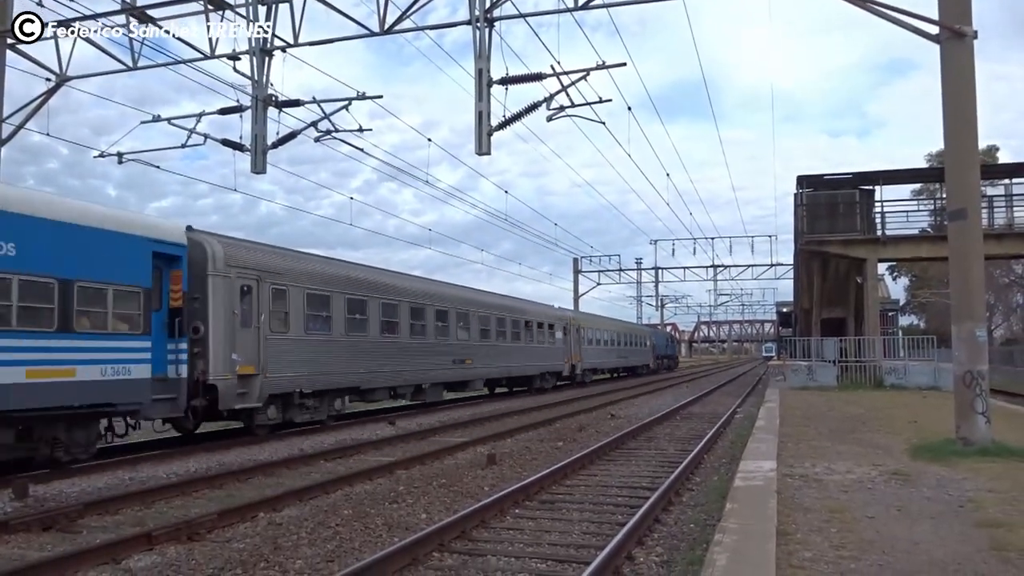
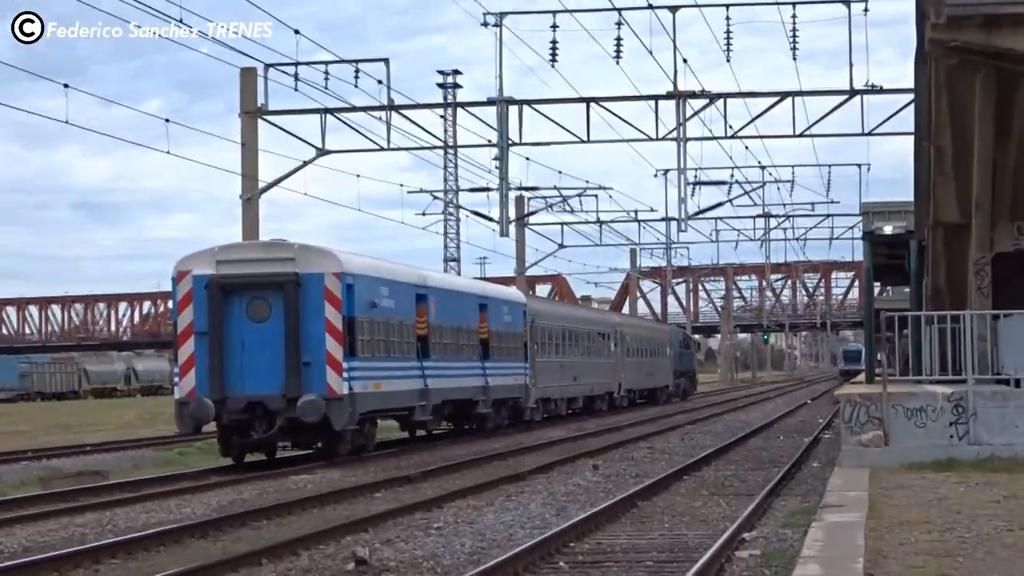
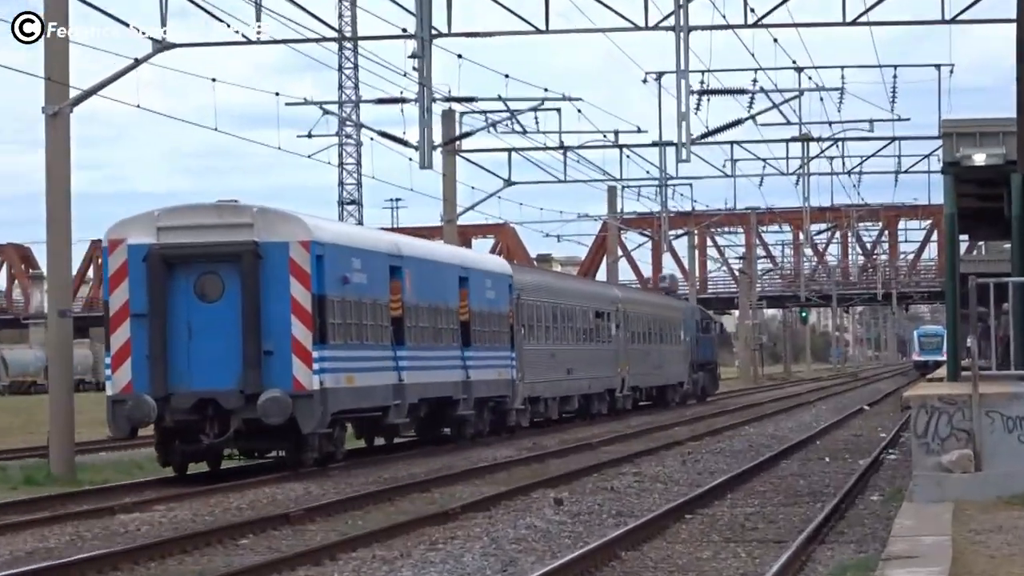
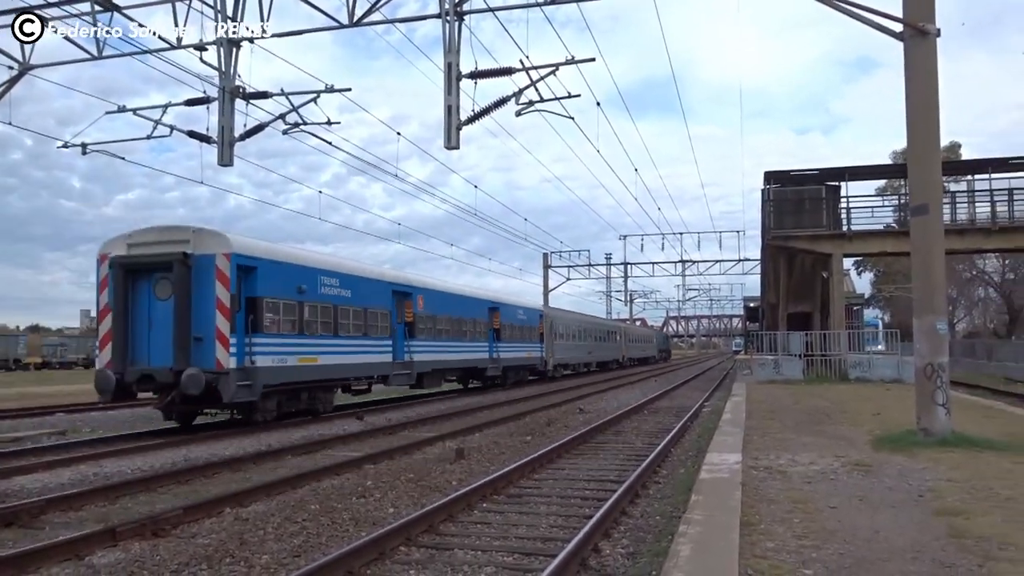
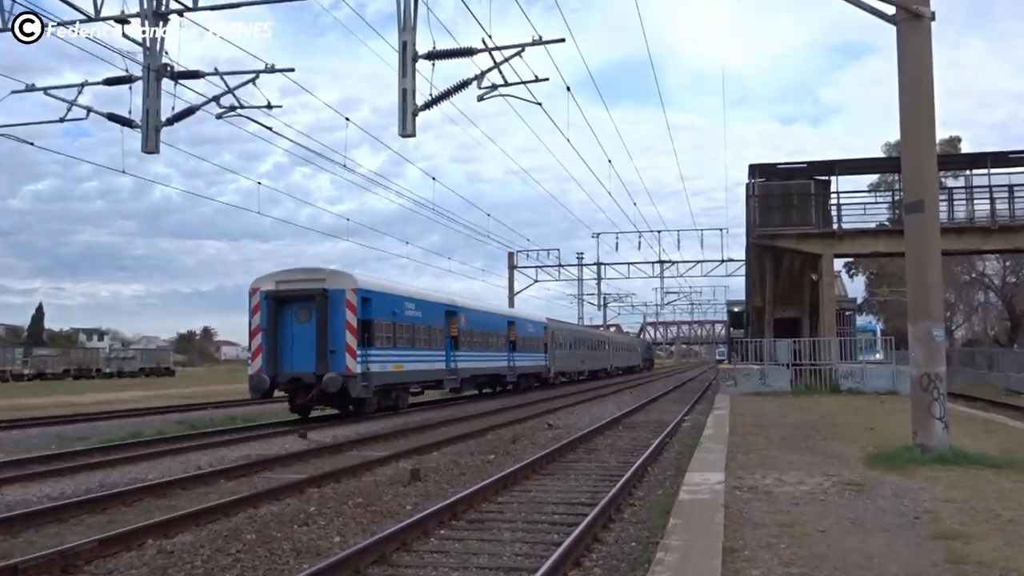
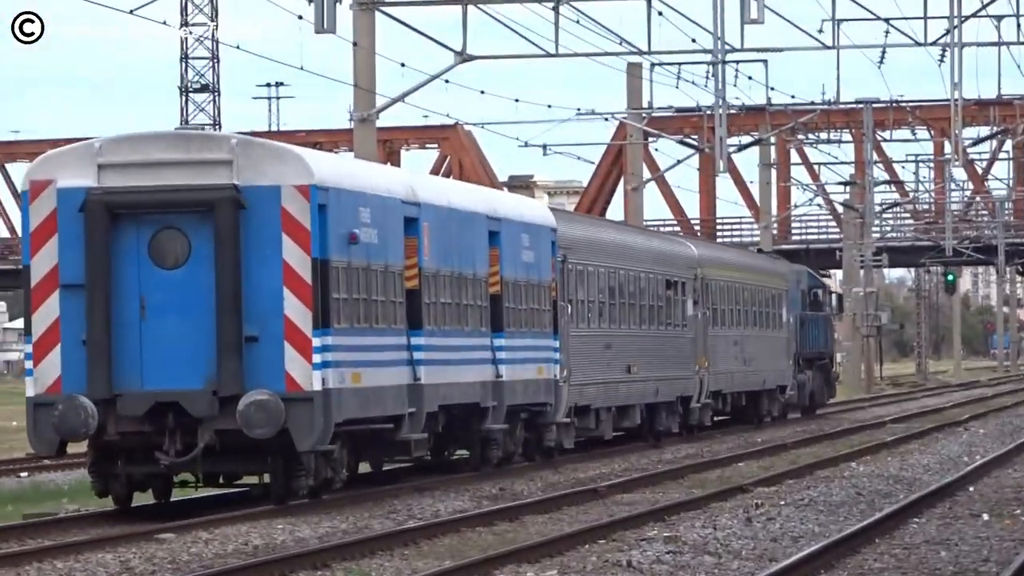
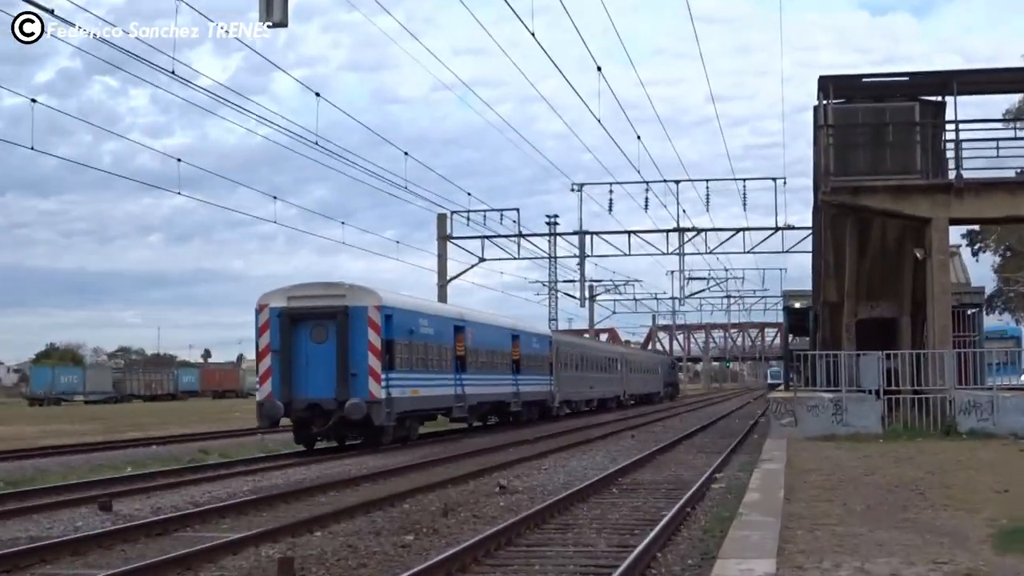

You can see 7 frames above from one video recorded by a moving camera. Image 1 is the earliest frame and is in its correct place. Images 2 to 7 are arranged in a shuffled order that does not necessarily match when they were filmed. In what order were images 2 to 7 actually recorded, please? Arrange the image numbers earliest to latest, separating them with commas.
4, 5, 7, 2, 3, 6
